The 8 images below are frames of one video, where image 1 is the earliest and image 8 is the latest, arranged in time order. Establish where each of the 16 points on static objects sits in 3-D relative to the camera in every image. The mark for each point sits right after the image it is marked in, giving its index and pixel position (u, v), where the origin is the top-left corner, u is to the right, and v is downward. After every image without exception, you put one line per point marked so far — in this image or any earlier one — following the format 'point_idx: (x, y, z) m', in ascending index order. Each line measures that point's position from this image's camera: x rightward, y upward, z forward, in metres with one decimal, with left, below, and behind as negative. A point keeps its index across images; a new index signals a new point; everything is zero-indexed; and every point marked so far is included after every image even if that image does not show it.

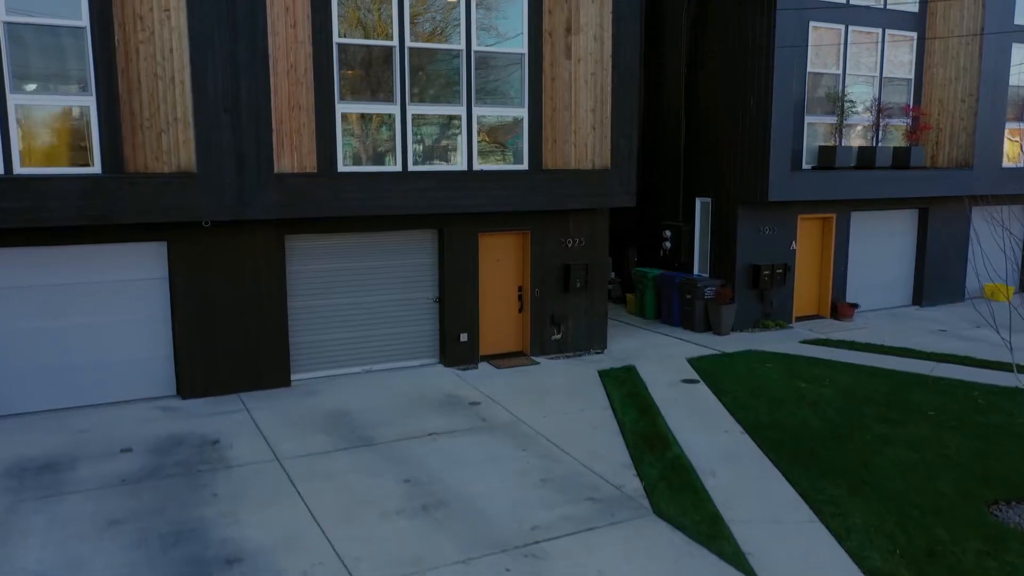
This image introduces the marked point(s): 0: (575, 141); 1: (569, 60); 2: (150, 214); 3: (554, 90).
0: (+0.8, +2.0, +12.1) m
1: (+0.8, +3.0, +11.9) m
2: (-3.8, +0.8, +9.3) m
3: (+0.6, +2.7, +12.0) m
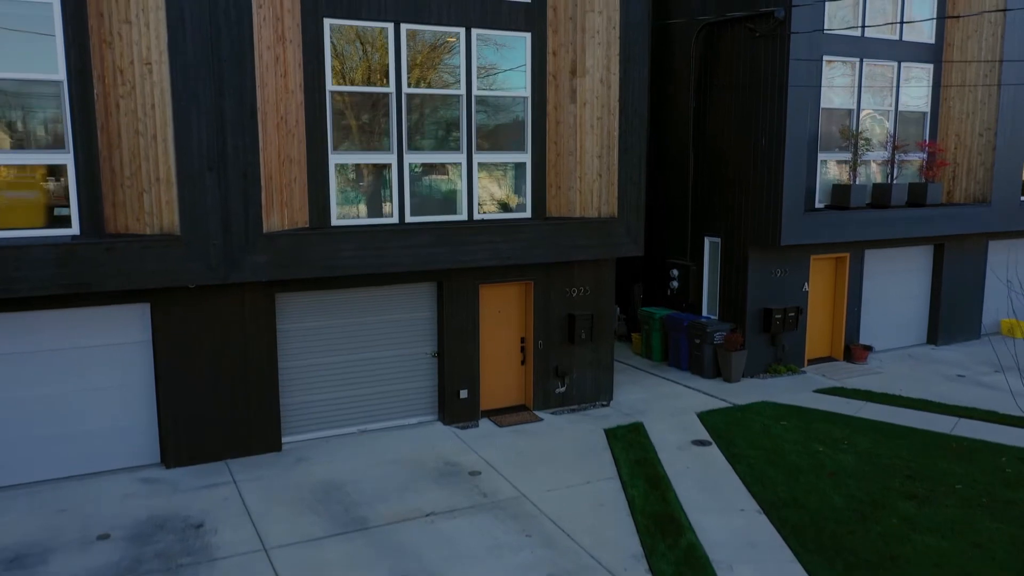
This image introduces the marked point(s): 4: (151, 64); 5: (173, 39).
0: (+0.9, +1.3, +11.5) m
1: (+0.8, +2.3, +11.4) m
2: (-3.7, +0.1, +8.7) m
3: (+0.6, +2.0, +11.5) m
4: (-3.5, +2.2, +8.7) m
5: (-3.3, +2.4, +8.7) m
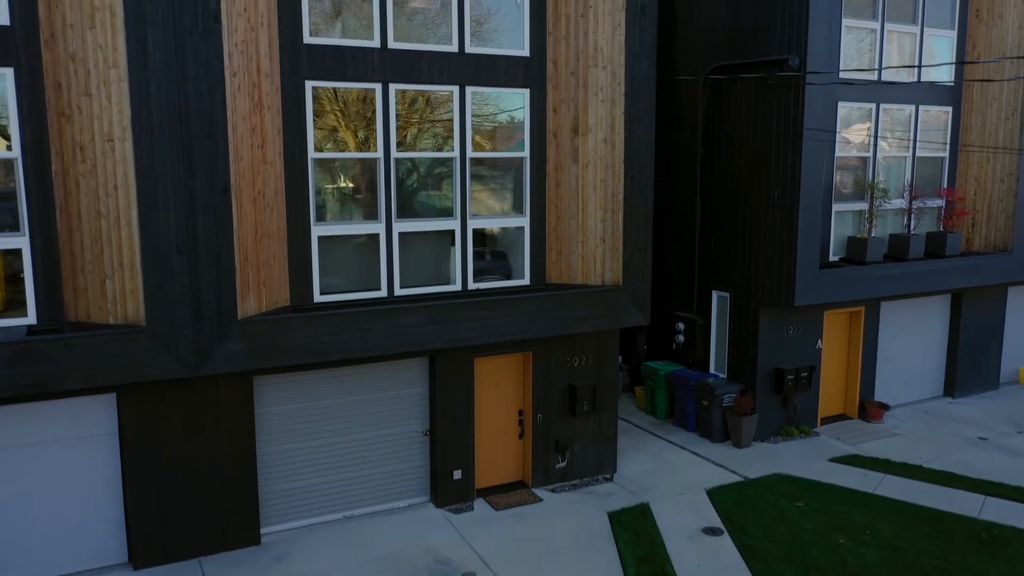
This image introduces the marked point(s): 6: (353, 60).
0: (+0.8, +0.4, +10.8) m
1: (+0.7, +1.5, +10.6) m
2: (-3.8, -0.8, +8.0) m
3: (+0.6, +1.1, +10.7) m
4: (-3.6, +1.3, +8.0) m
5: (-3.3, +1.5, +7.9) m
6: (-1.7, +2.4, +9.4) m
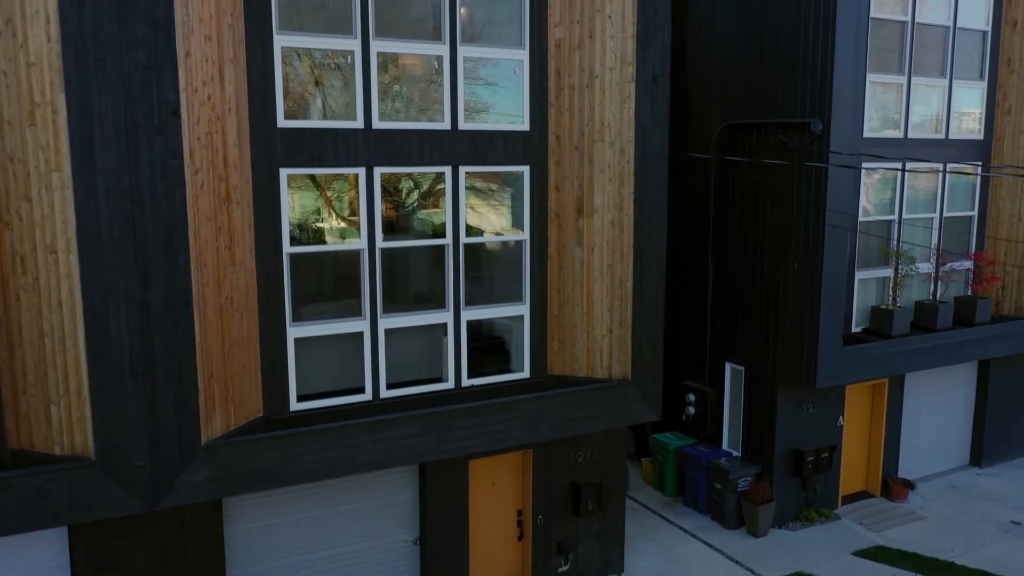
0: (+0.8, -0.6, +9.8) m
1: (+0.7, +0.4, +9.7) m
2: (-3.8, -1.8, +7.0) m
3: (+0.5, +0.1, +9.8) m
4: (-3.6, +0.3, +7.0) m
5: (-3.3, +0.5, +6.9) m
6: (-1.7, +1.4, +8.4) m
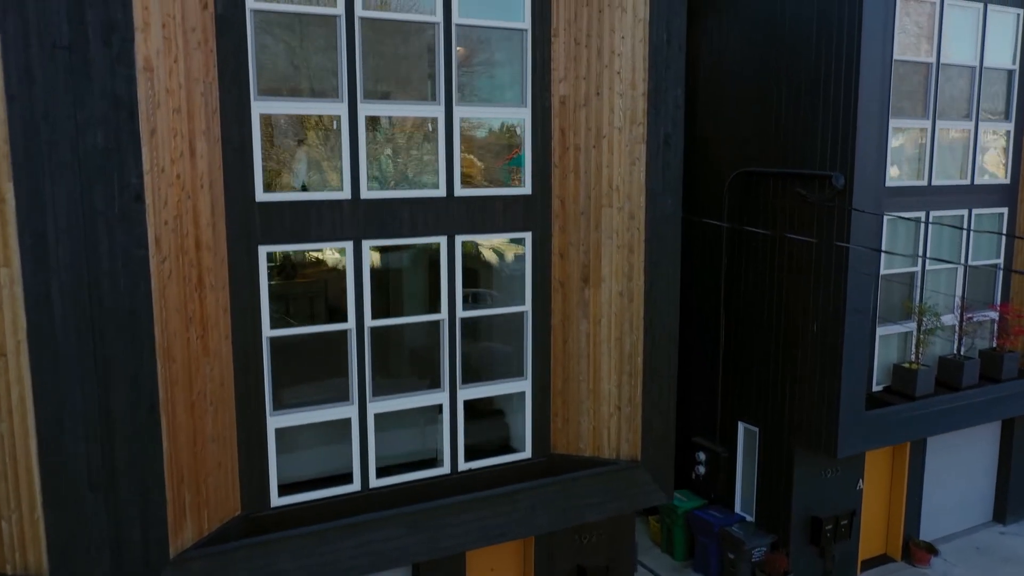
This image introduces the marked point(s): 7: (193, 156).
0: (+0.8, -1.3, +9.1) m
1: (+0.7, -0.3, +9.0) m
2: (-3.8, -2.6, +6.3) m
3: (+0.6, -0.7, +9.1) m
4: (-3.6, -0.5, +6.3) m
5: (-3.3, -0.2, +6.2) m
6: (-1.7, +0.6, +7.7) m
7: (-2.5, +1.0, +7.0) m
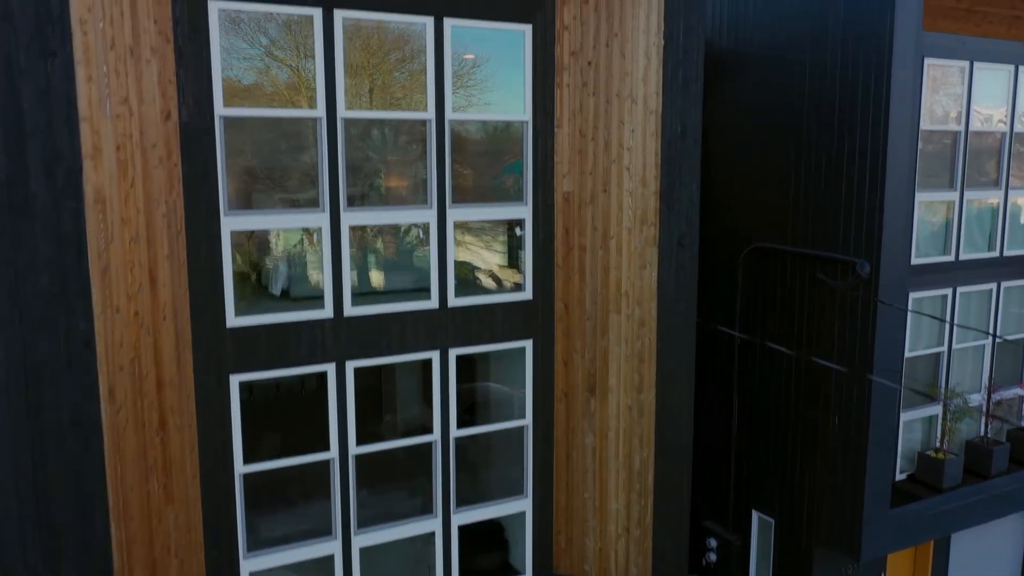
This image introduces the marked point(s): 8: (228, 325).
0: (+0.8, -2.4, +8.4) m
1: (+0.7, -1.3, +8.2) m
2: (-3.8, -3.6, +5.6) m
3: (+0.5, -1.7, +8.3) m
4: (-3.6, -1.5, +5.5) m
5: (-3.3, -1.3, +5.5) m
6: (-1.7, -0.4, +7.0) m
7: (-2.5, 0.0, +6.2) m
8: (-2.1, -0.3, +6.7) m
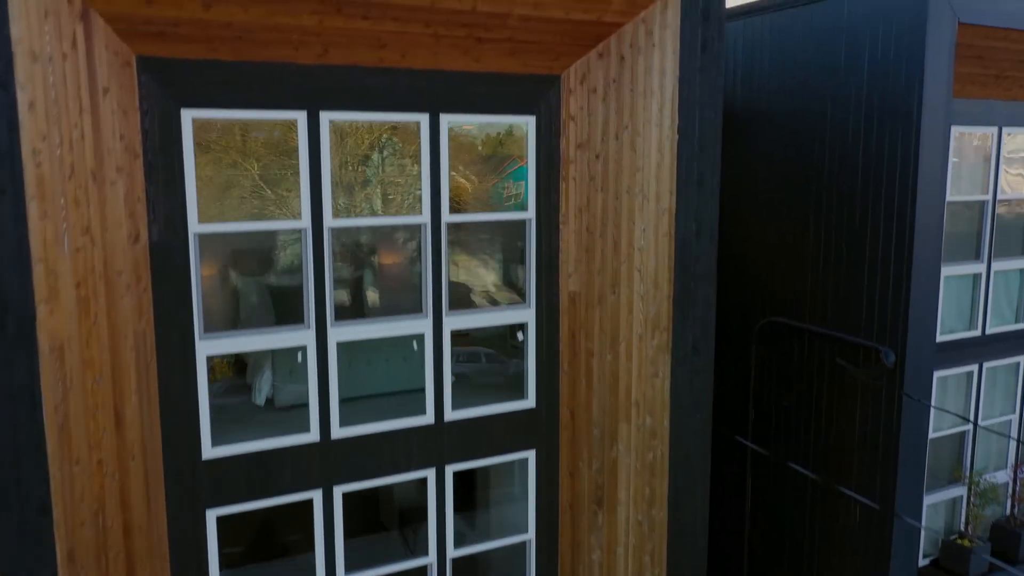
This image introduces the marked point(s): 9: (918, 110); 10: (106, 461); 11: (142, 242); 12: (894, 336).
0: (+0.8, -3.3, +7.8) m
1: (+0.7, -2.2, +7.7) m
2: (-3.8, -4.5, +5.0) m
3: (+0.6, -2.6, +7.8) m
4: (-3.6, -2.4, +5.0) m
5: (-3.3, -2.2, +4.9) m
6: (-1.7, -1.3, +6.4) m
7: (-2.5, -0.9, +5.7) m
8: (-2.1, -1.2, +6.2) m
9: (+3.9, +1.7, +8.6) m
10: (-2.5, -1.1, +5.6) m
11: (-2.4, +0.3, +5.7) m
12: (+3.8, -0.5, +8.9) m
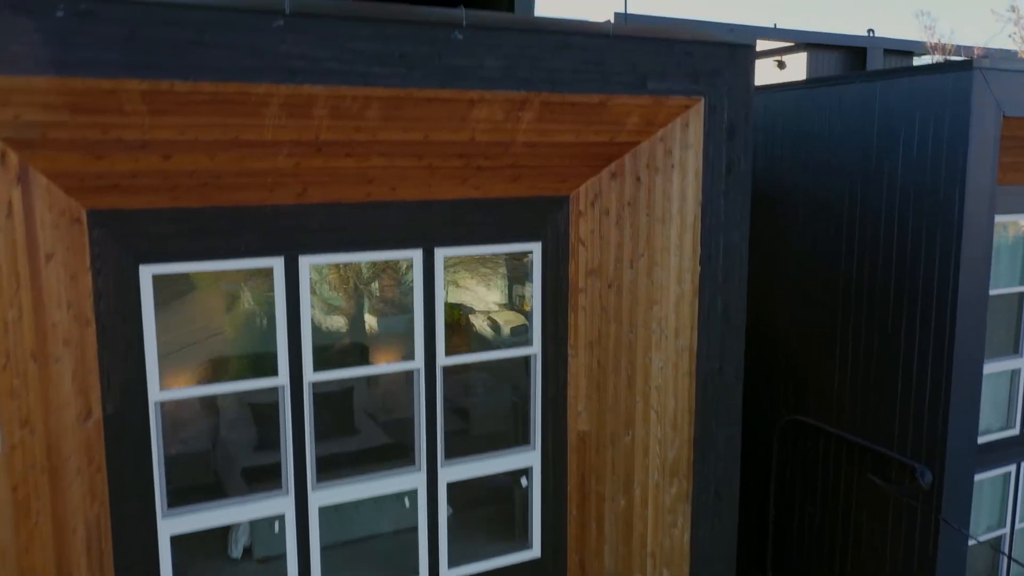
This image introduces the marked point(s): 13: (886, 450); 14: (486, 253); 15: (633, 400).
0: (+0.8, -4.3, +7.1) m
1: (+0.8, -3.3, +6.9) m
2: (-3.8, -5.5, +4.3) m
3: (+0.6, -3.6, +7.1) m
4: (-3.6, -3.4, +4.3) m
5: (-3.3, -3.2, +4.2) m
6: (-1.7, -2.3, +5.7) m
7: (-2.5, -1.9, +5.0) m
8: (-2.1, -2.2, +5.5) m
9: (+3.9, +0.7, +7.9) m
10: (-2.5, -2.1, +4.9) m
11: (-2.4, -0.8, +5.0) m
12: (+3.8, -1.5, +8.2) m
13: (+3.6, -1.6, +8.6) m
14: (-0.2, +0.2, +6.2) m
15: (+0.9, -0.8, +6.6) m
